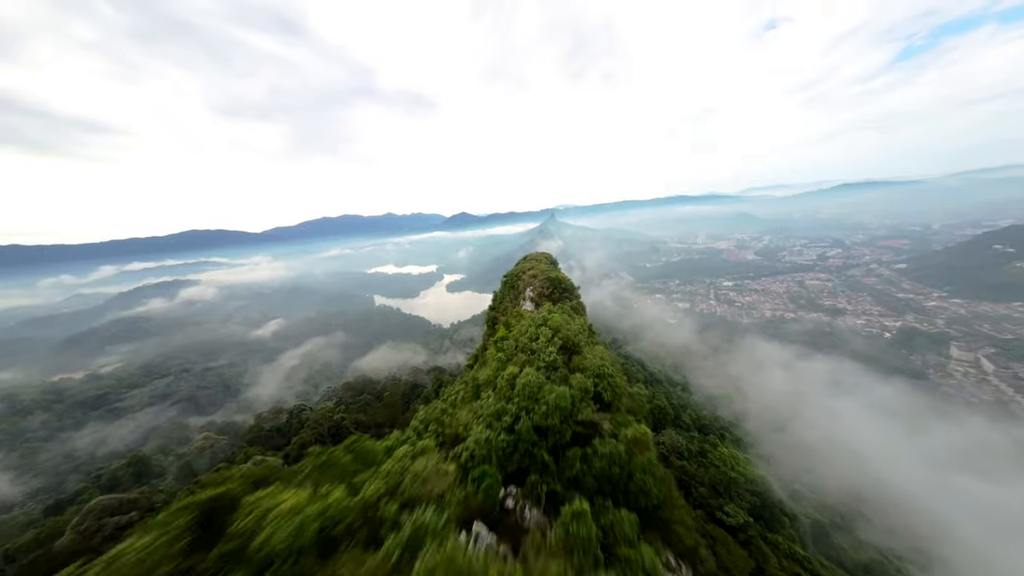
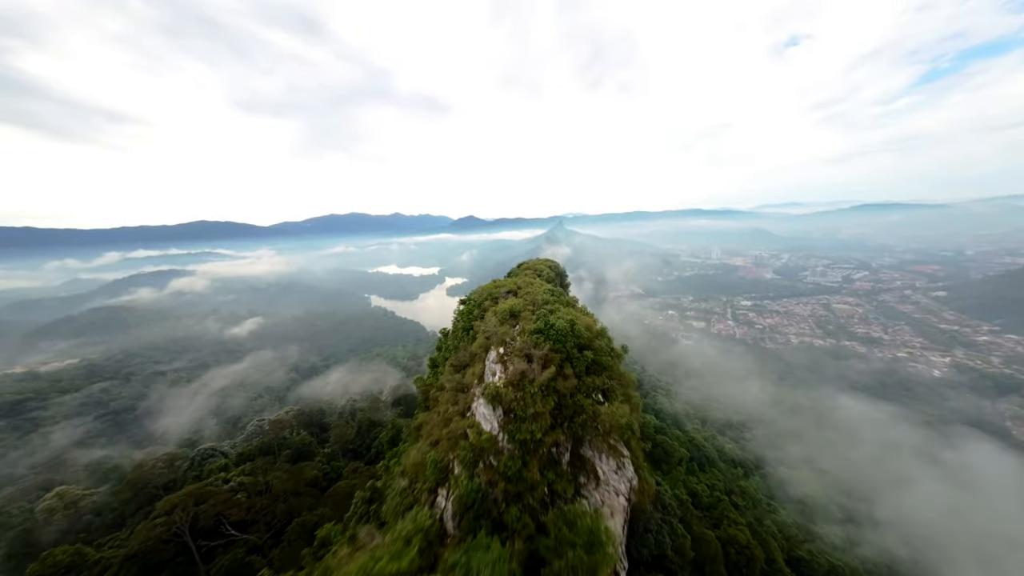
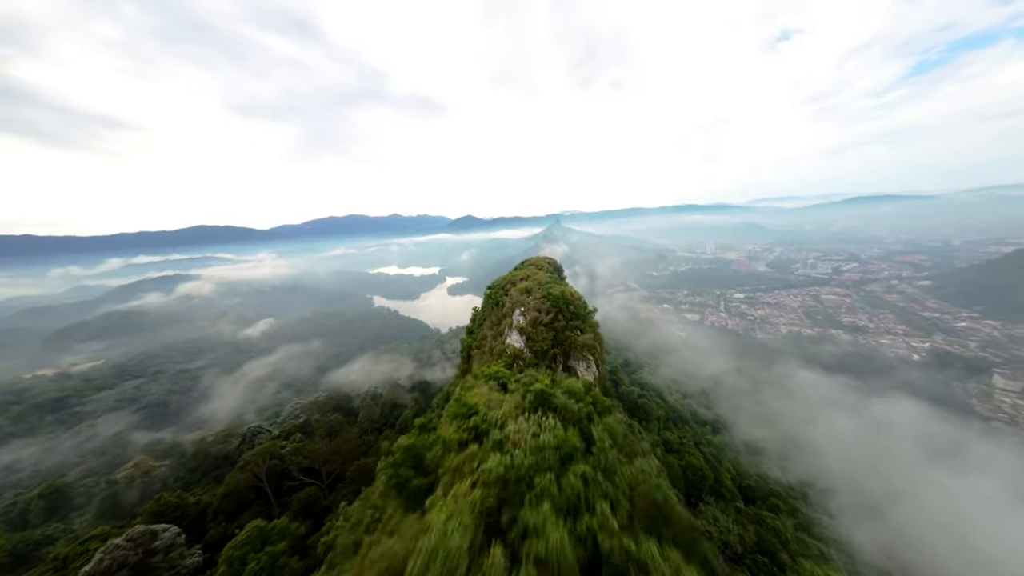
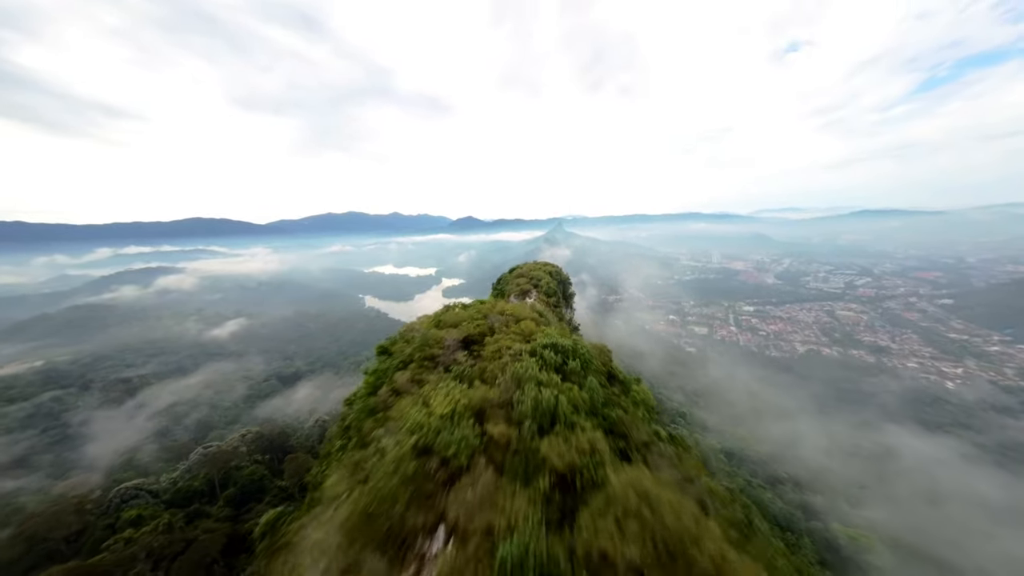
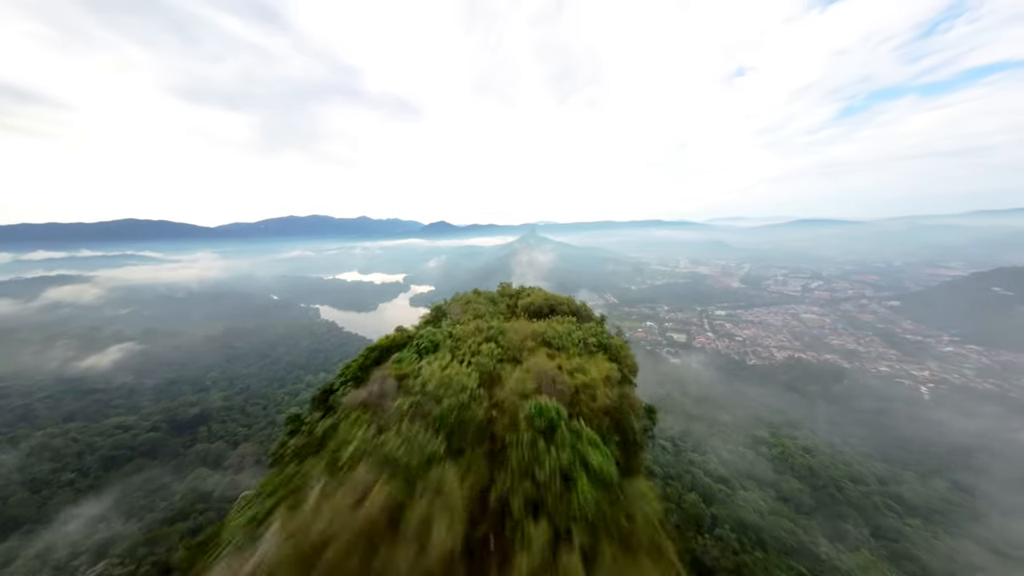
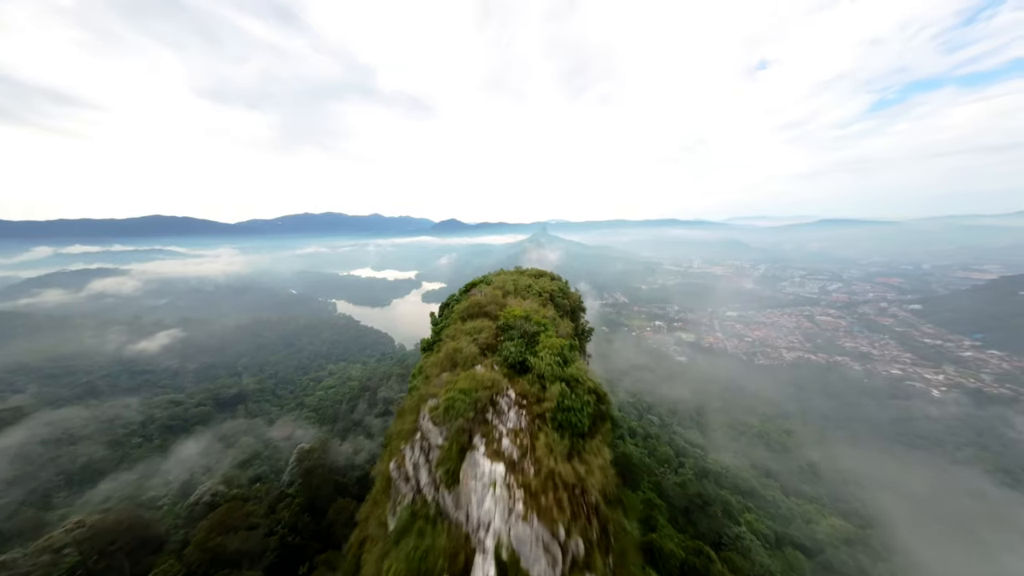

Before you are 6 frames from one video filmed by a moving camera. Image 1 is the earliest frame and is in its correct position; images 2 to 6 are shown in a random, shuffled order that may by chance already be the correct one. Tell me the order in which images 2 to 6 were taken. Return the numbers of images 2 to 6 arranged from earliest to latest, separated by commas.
3, 2, 4, 6, 5
